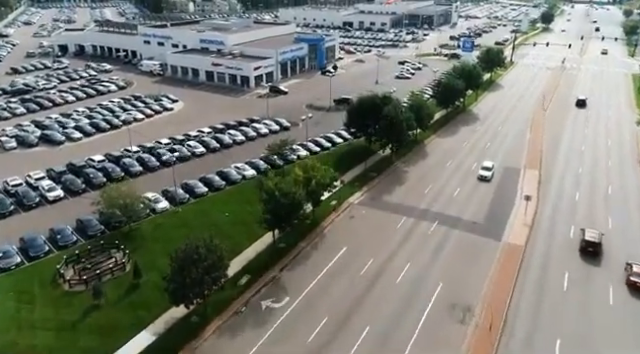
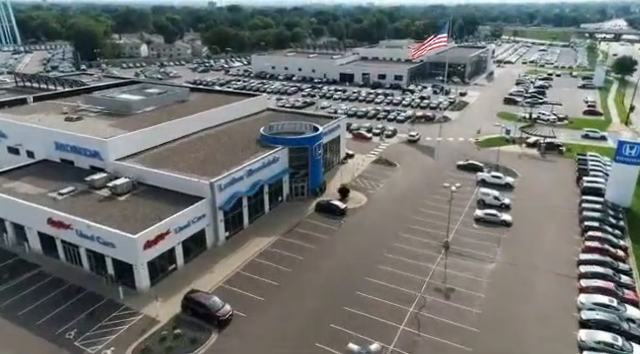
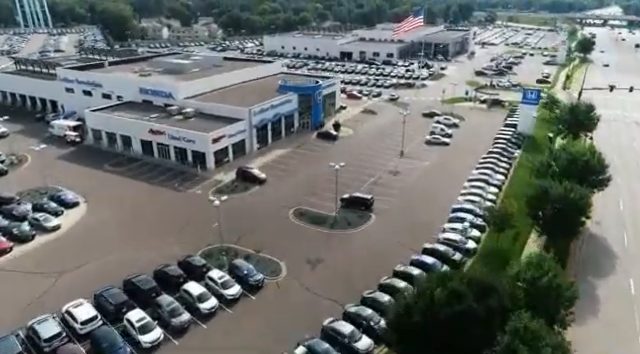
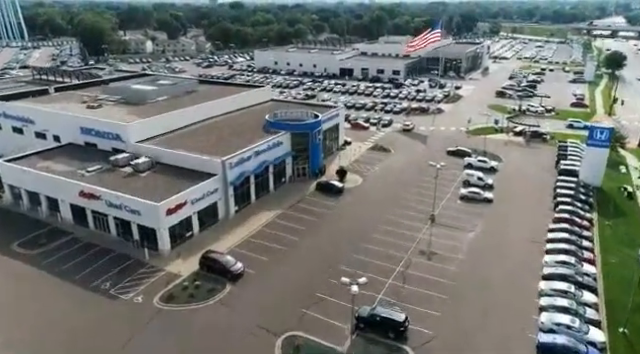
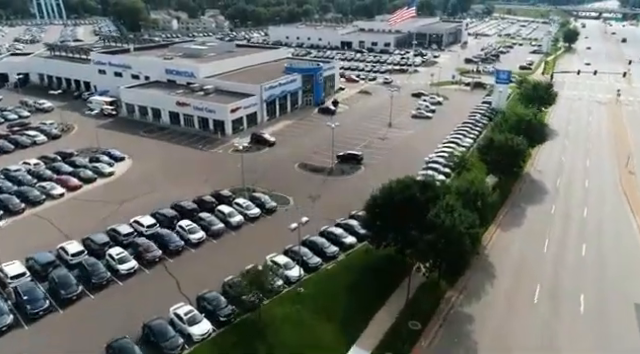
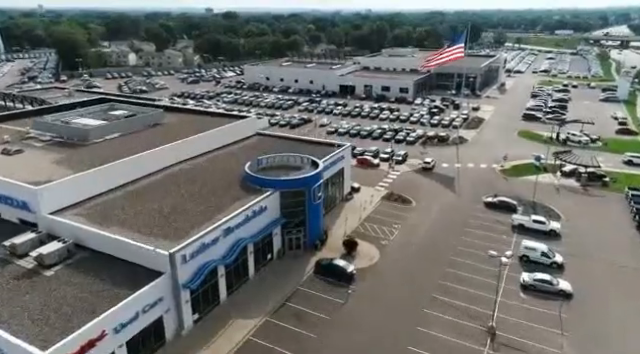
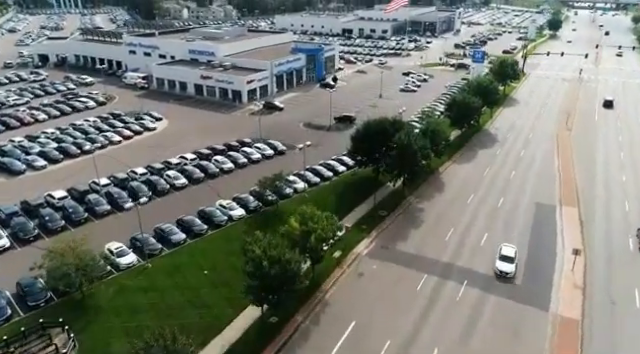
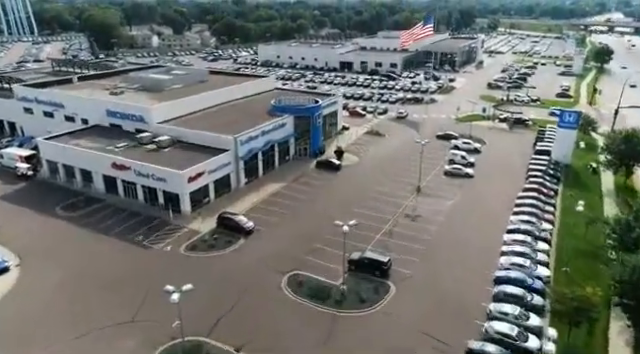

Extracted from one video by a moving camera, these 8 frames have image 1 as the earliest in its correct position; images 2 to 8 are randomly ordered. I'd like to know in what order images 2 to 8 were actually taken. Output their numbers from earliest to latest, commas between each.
7, 5, 3, 8, 4, 2, 6
